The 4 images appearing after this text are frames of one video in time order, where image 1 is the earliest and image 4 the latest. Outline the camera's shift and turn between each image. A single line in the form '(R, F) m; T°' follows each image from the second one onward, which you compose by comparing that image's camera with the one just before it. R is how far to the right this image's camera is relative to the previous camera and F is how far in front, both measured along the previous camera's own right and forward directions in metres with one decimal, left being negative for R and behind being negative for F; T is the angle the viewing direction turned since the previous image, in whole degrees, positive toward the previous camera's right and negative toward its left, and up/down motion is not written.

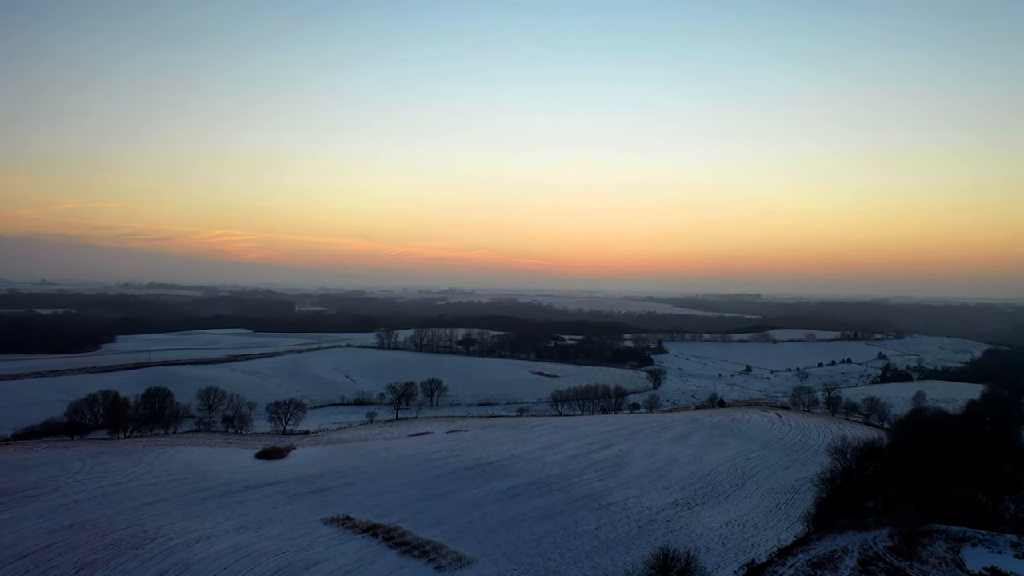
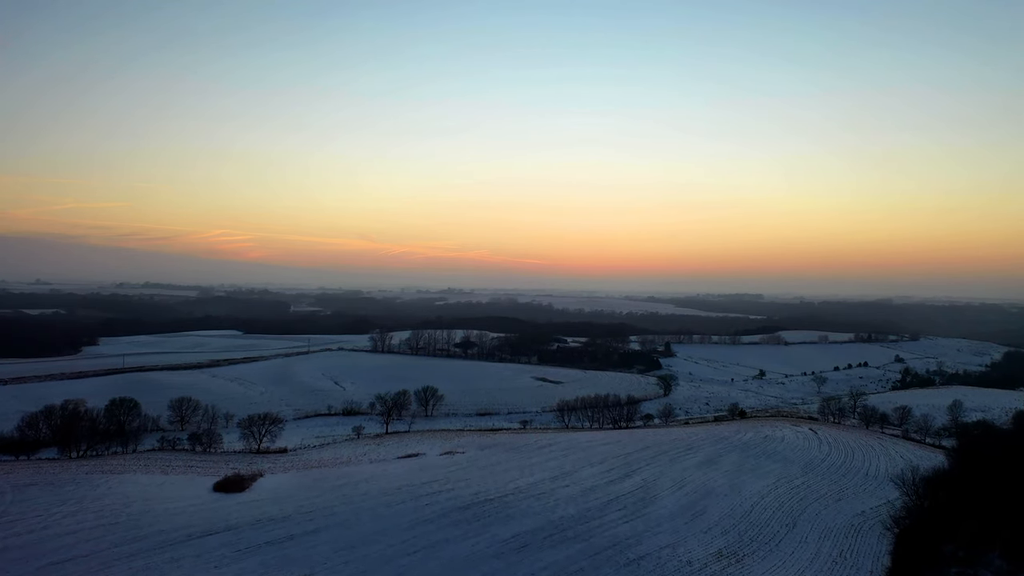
(-0.2, +3.1) m; 0°
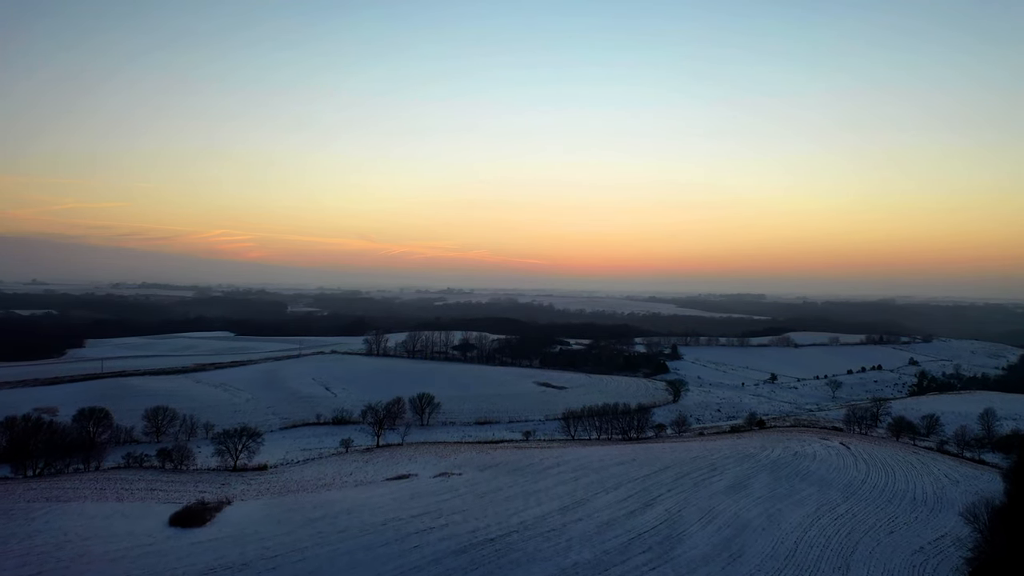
(-0.1, +2.3) m; 0°
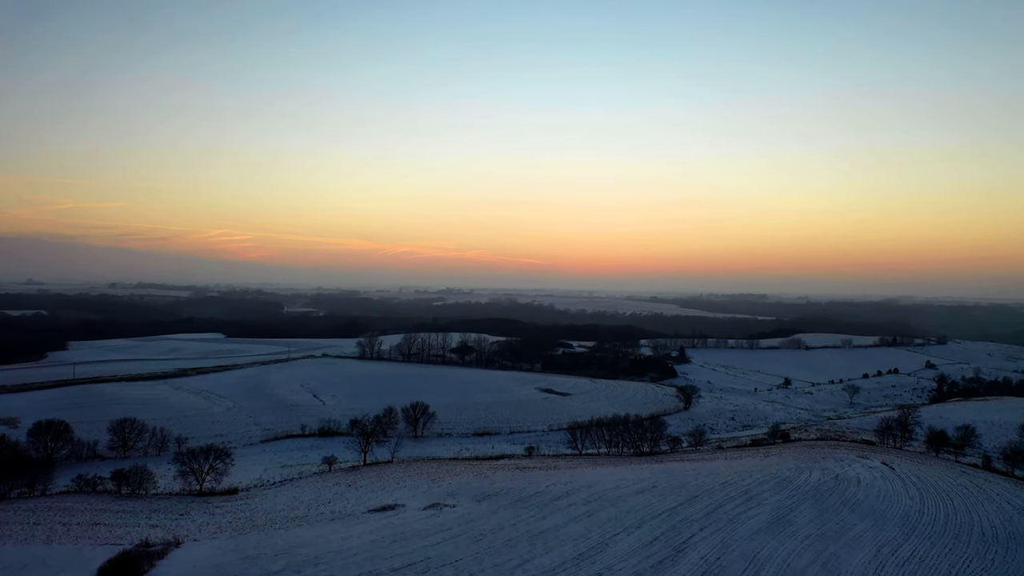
(-0.1, +2.6) m; 0°
